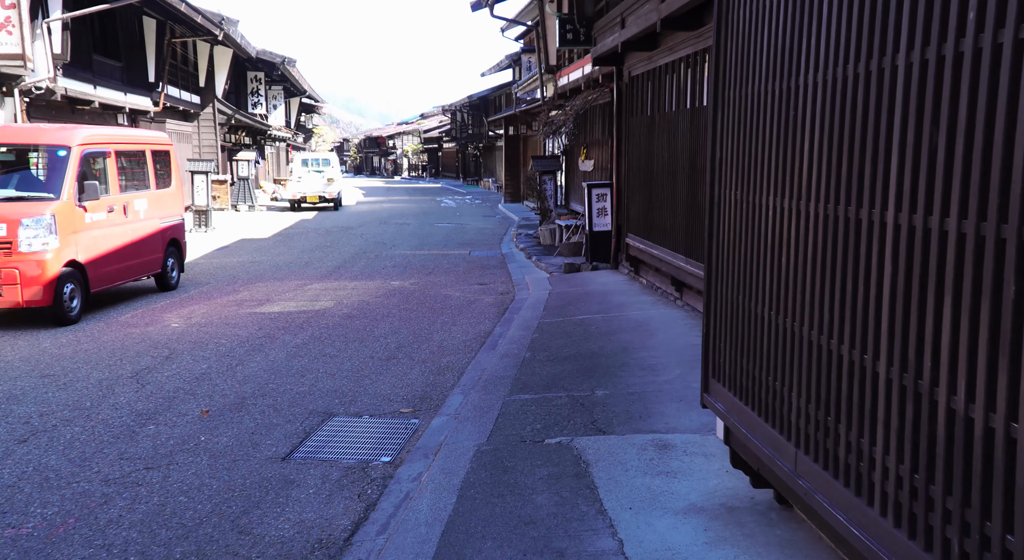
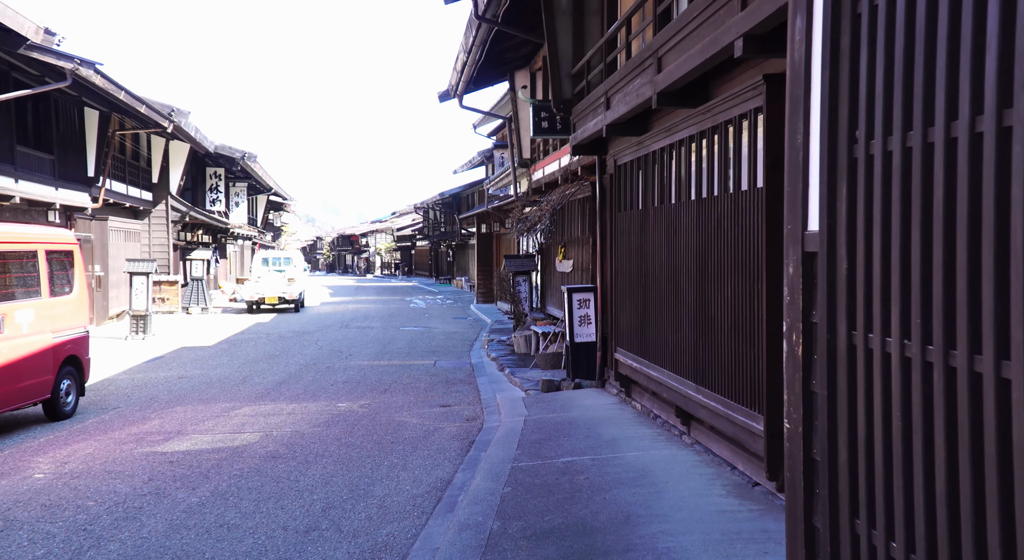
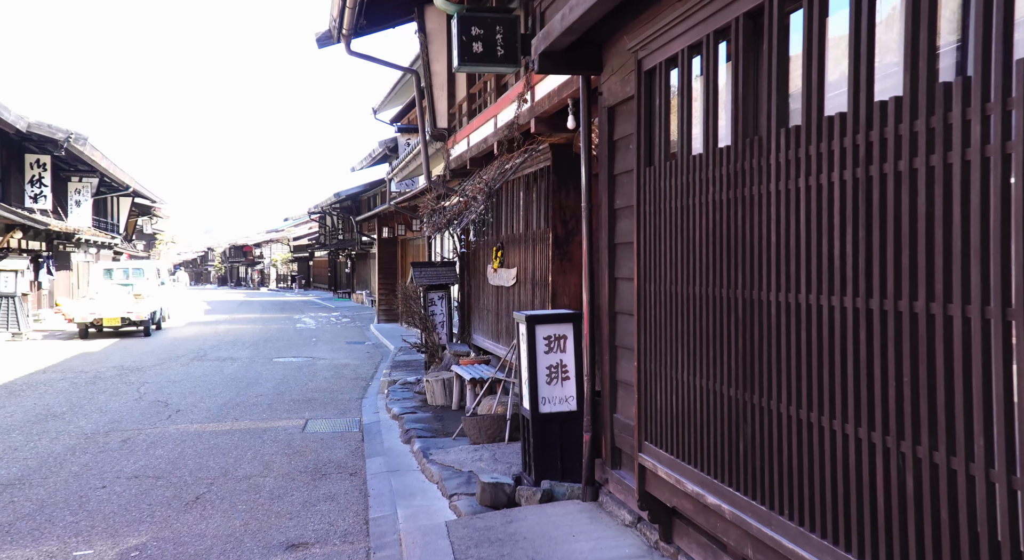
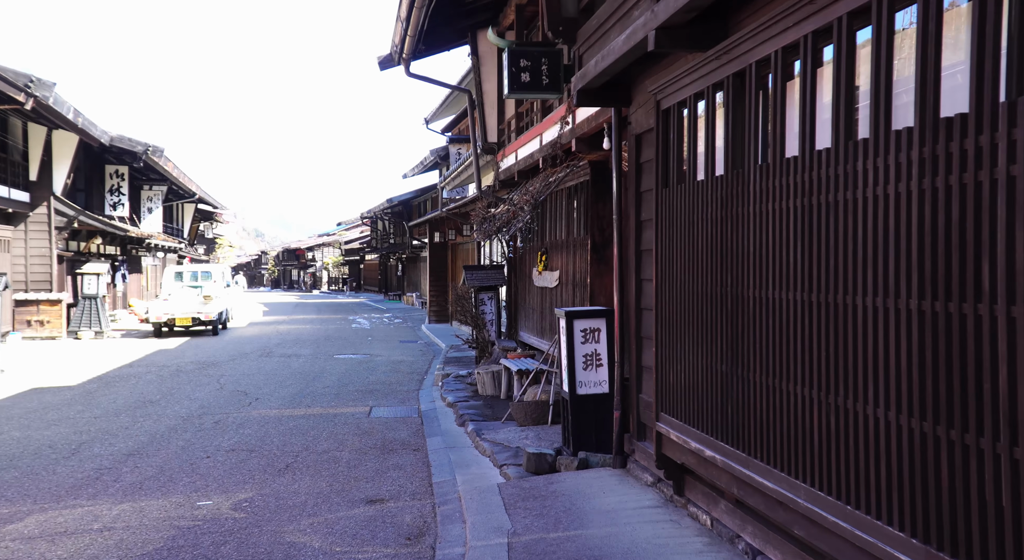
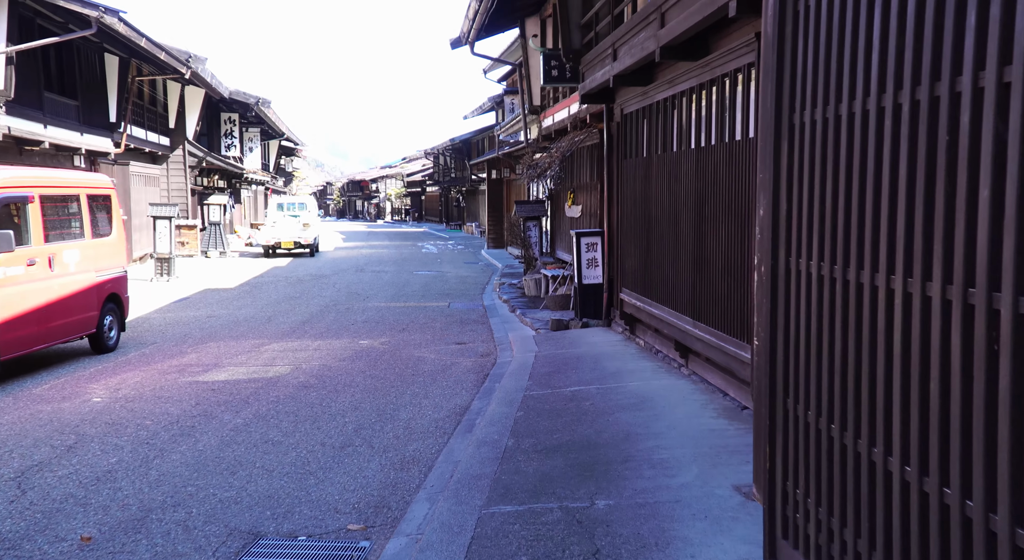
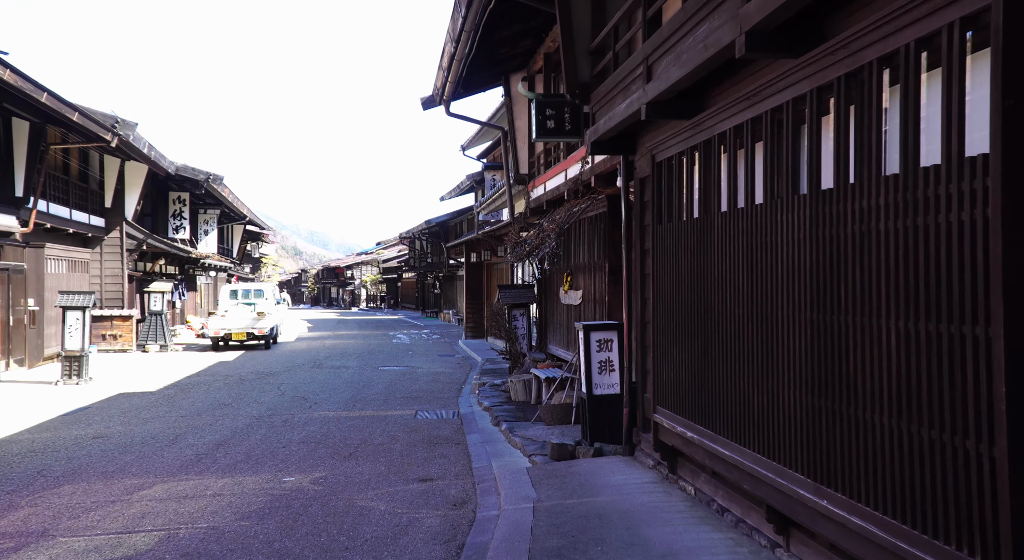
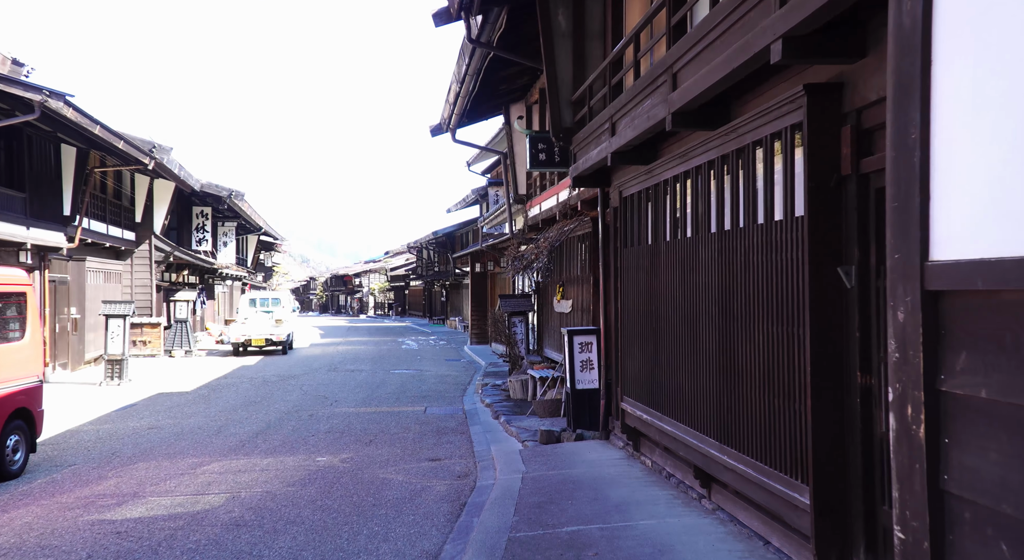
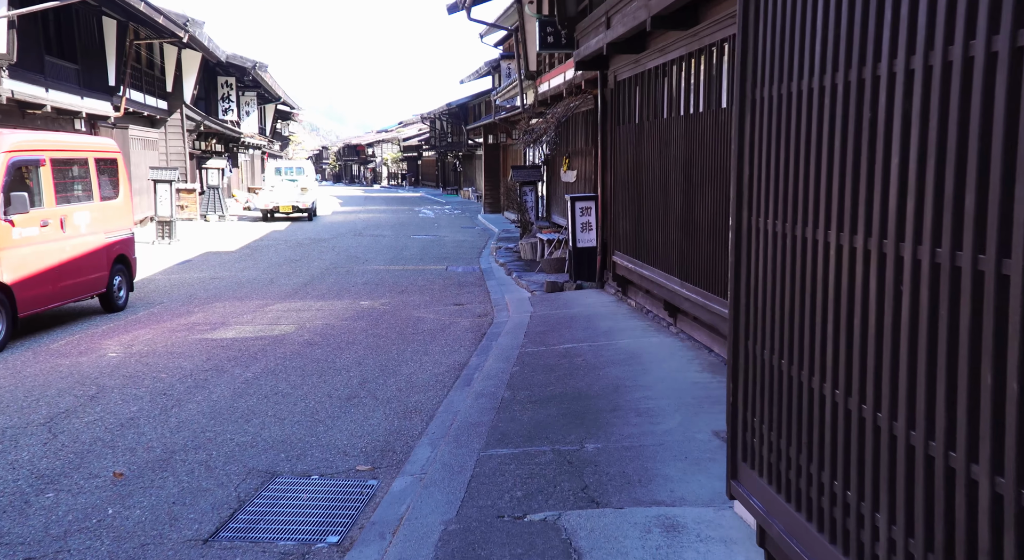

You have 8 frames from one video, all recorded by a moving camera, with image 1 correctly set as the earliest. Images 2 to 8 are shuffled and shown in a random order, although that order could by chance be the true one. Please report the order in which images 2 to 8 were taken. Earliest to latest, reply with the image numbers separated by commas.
8, 5, 2, 7, 6, 4, 3
